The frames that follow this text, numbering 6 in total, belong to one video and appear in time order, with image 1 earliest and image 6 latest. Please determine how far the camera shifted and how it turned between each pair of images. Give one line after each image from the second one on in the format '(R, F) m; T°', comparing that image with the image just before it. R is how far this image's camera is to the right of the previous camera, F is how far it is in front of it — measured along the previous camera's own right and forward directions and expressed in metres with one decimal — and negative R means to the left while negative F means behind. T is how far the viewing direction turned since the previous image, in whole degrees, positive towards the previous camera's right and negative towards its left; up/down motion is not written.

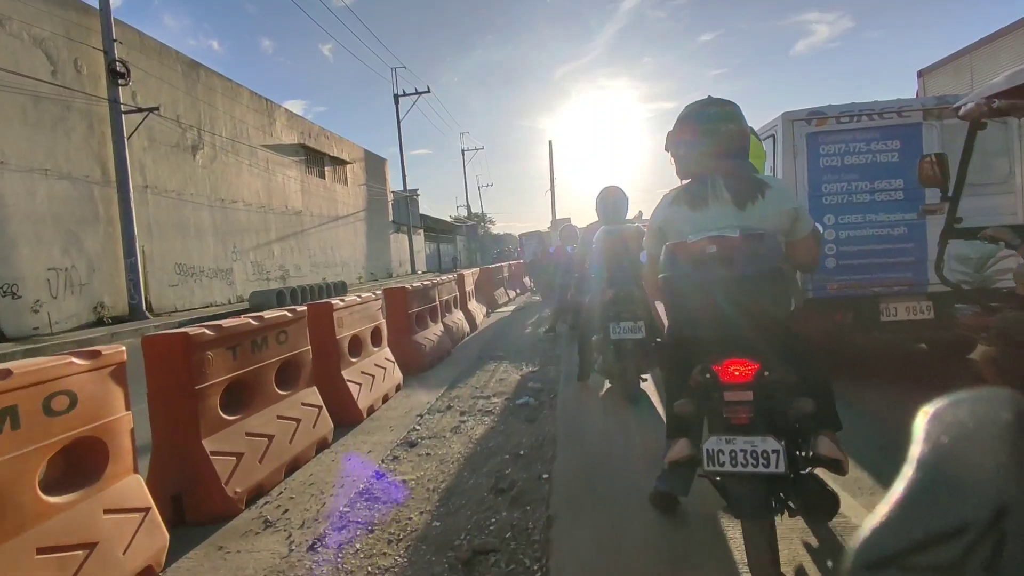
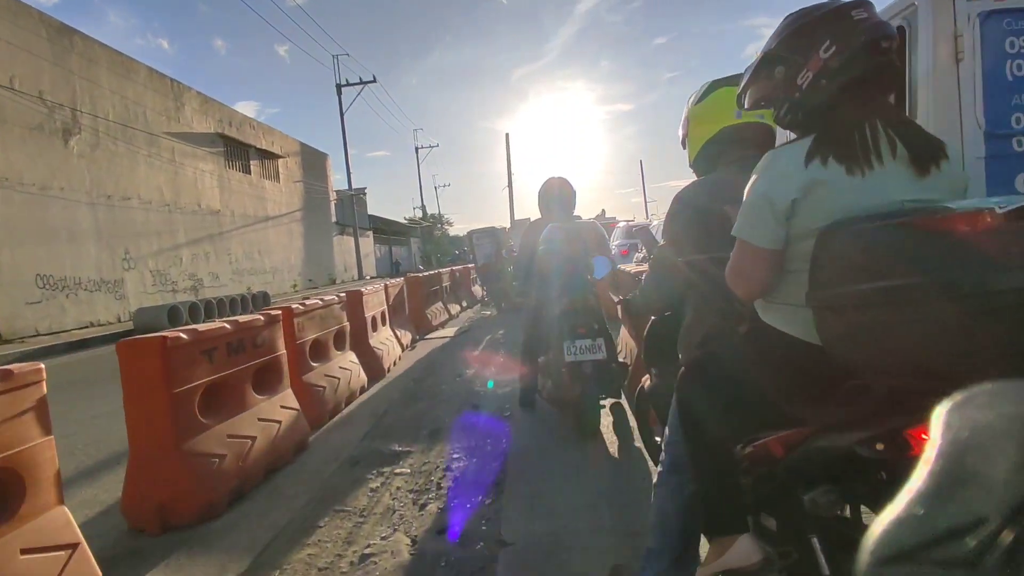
(+0.3, +2.9) m; +4°
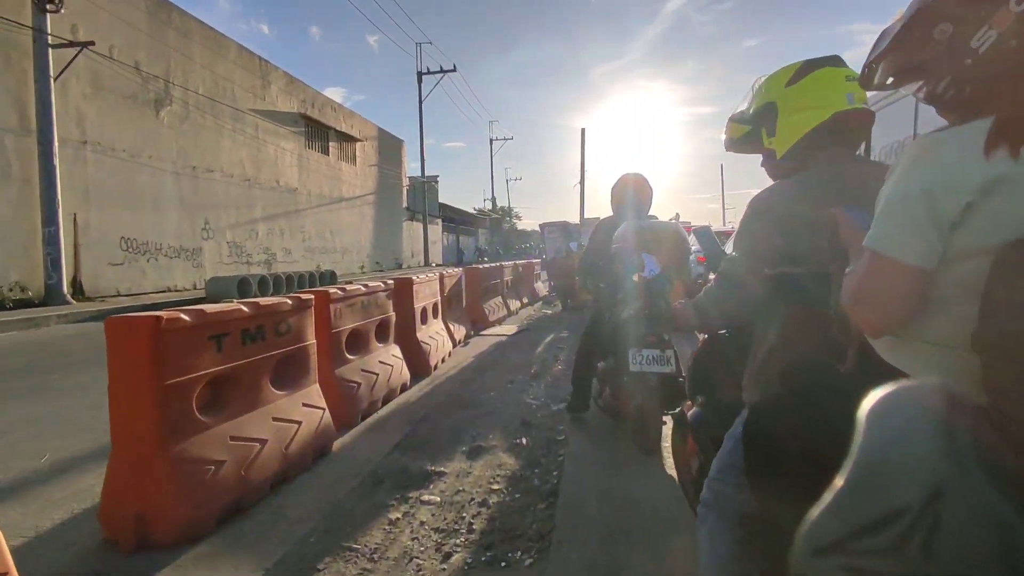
(0.0, +0.6) m; -6°
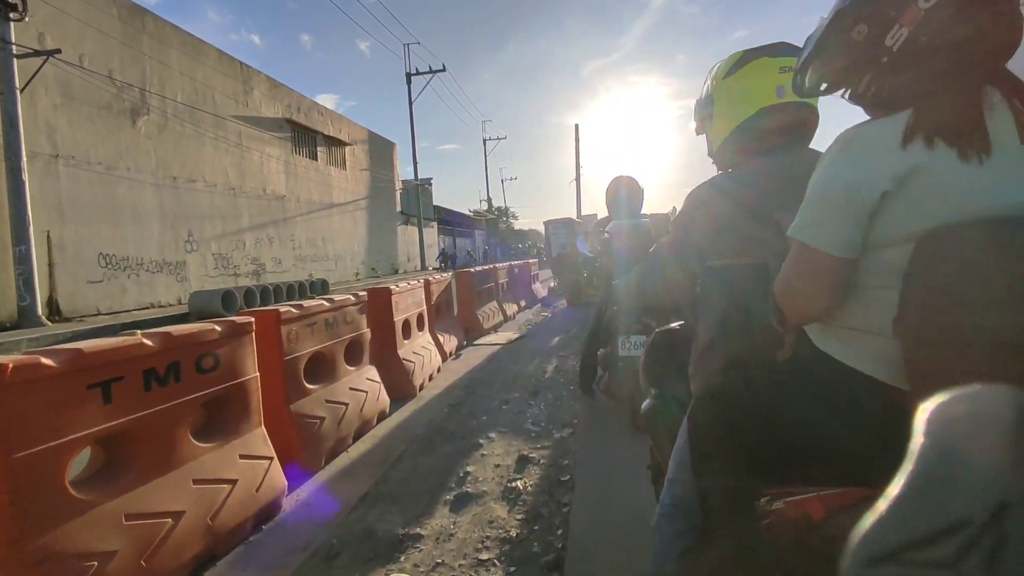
(+0.1, +0.6) m; 0°
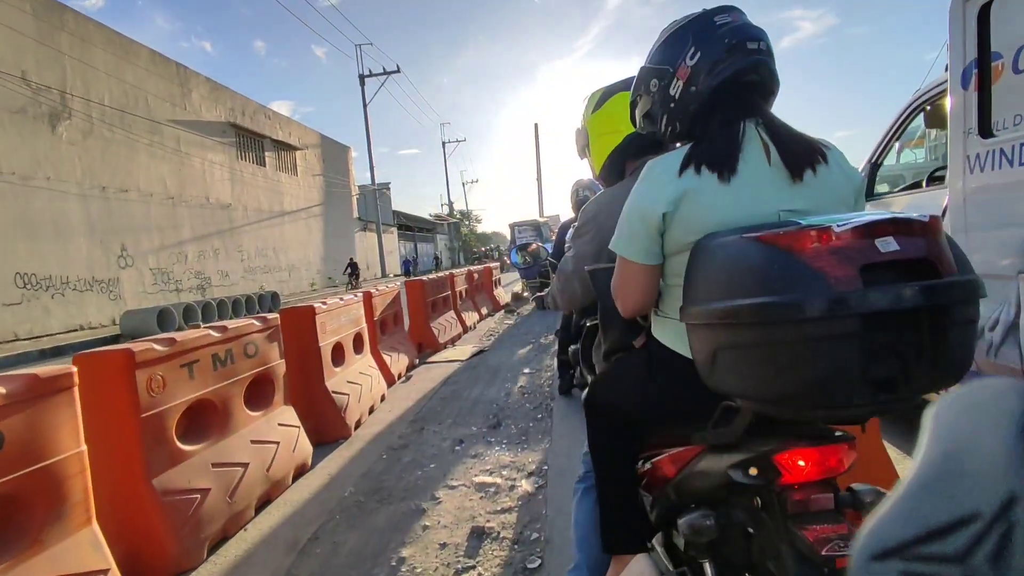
(+0.1, +0.7) m; +3°
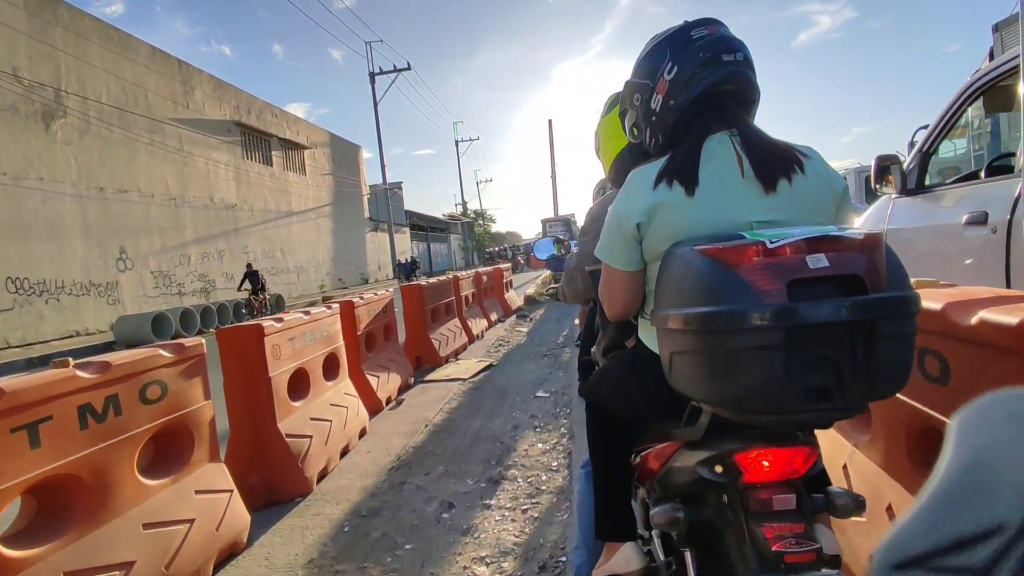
(0.0, +0.8) m; -1°
